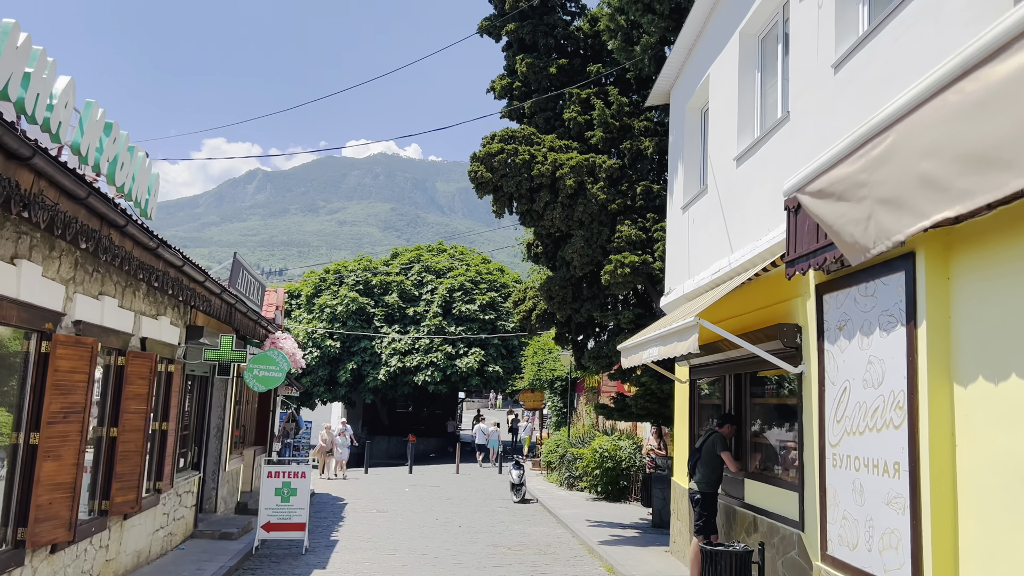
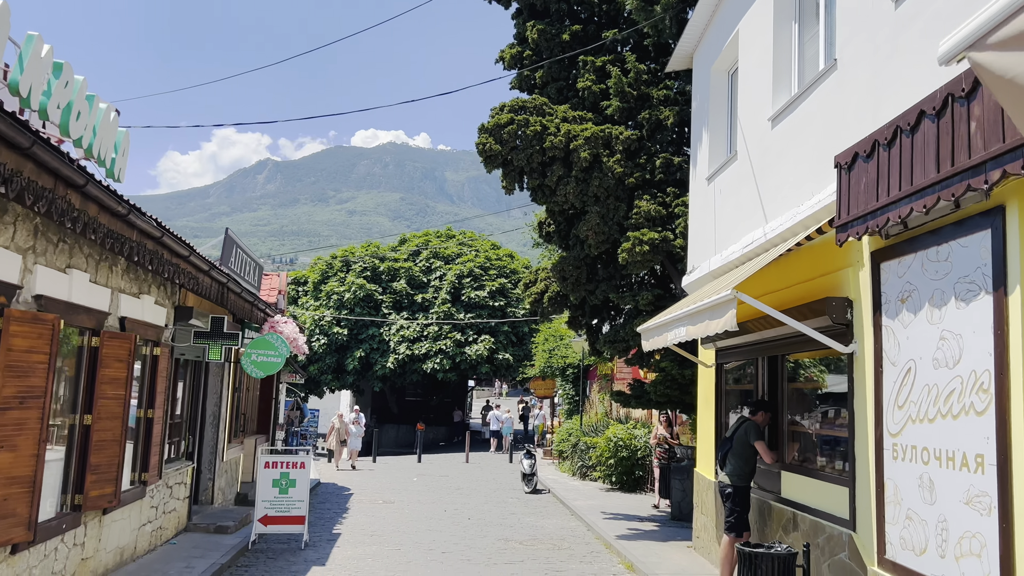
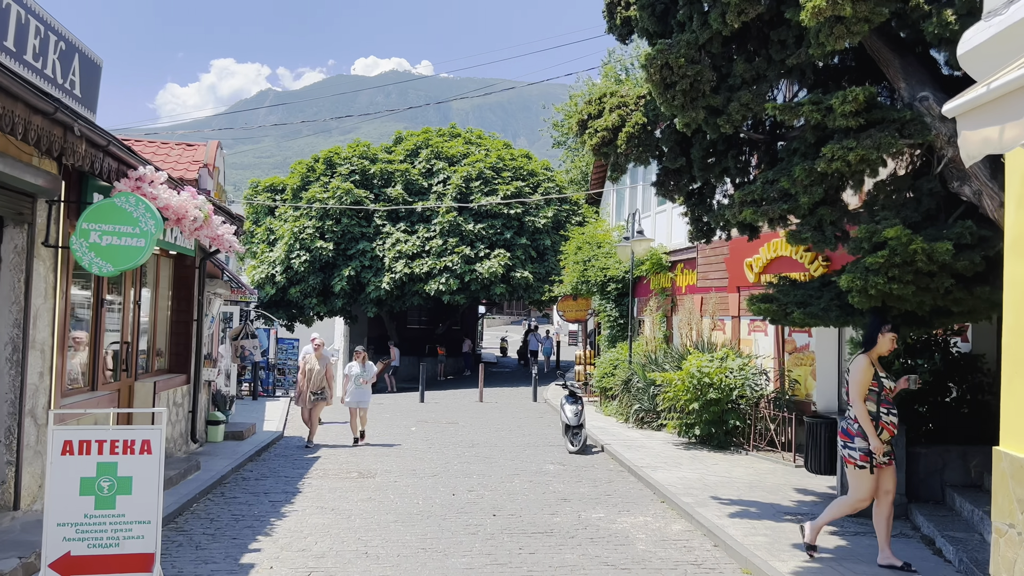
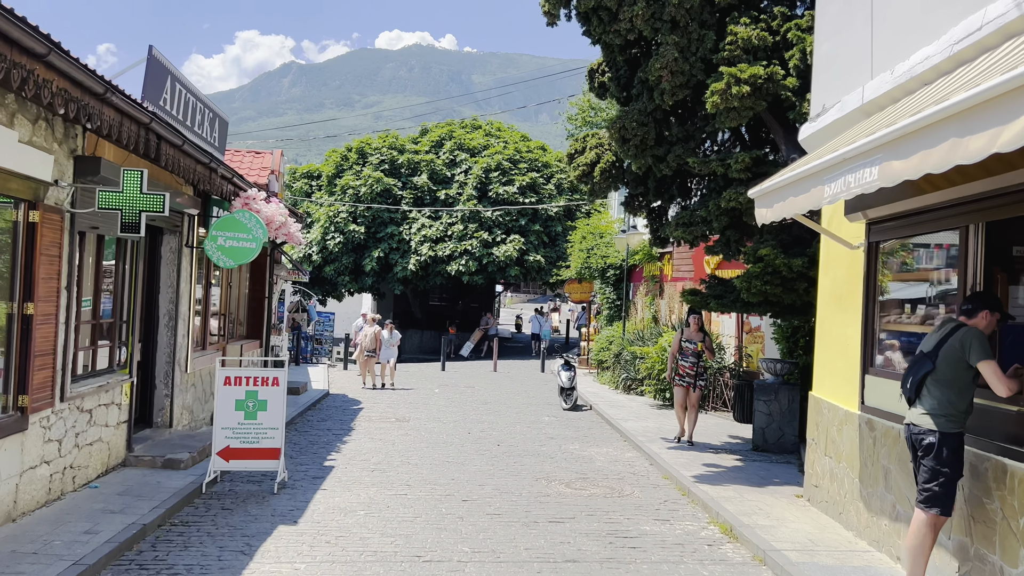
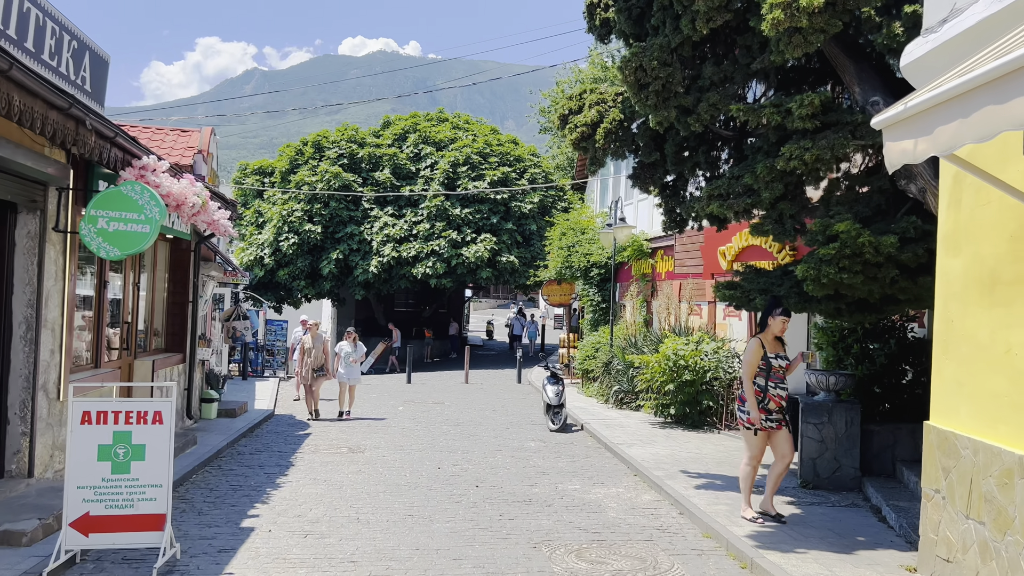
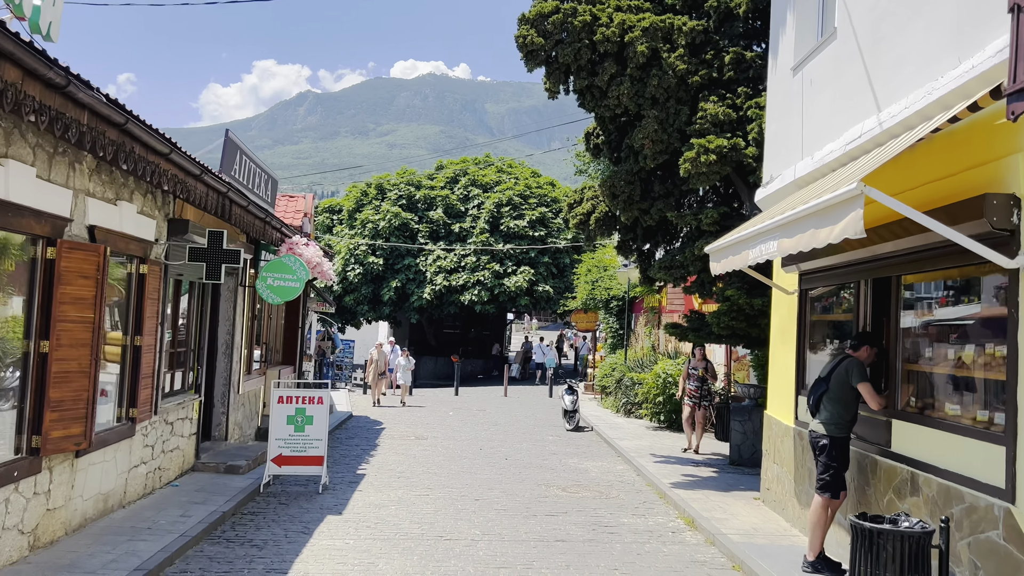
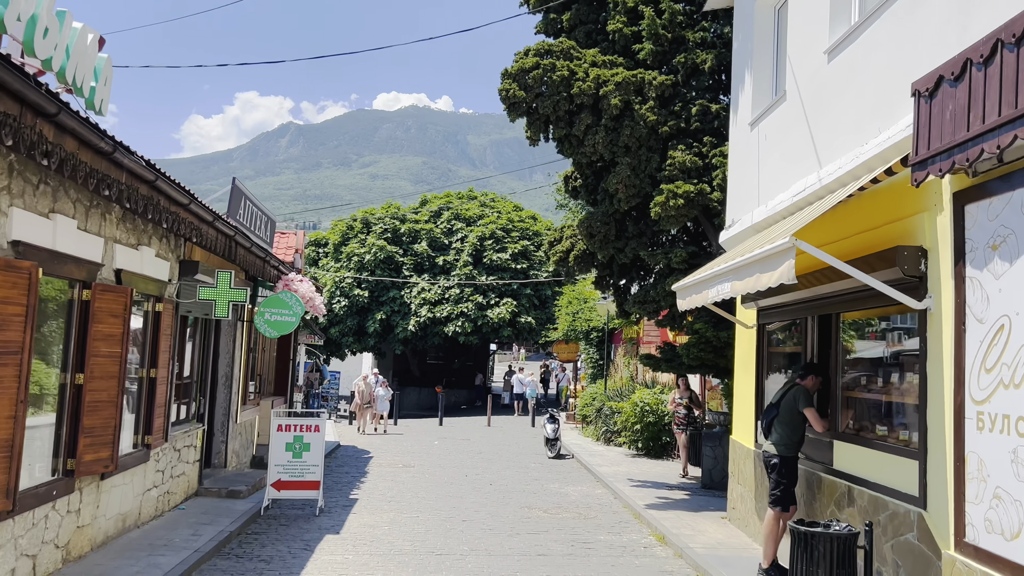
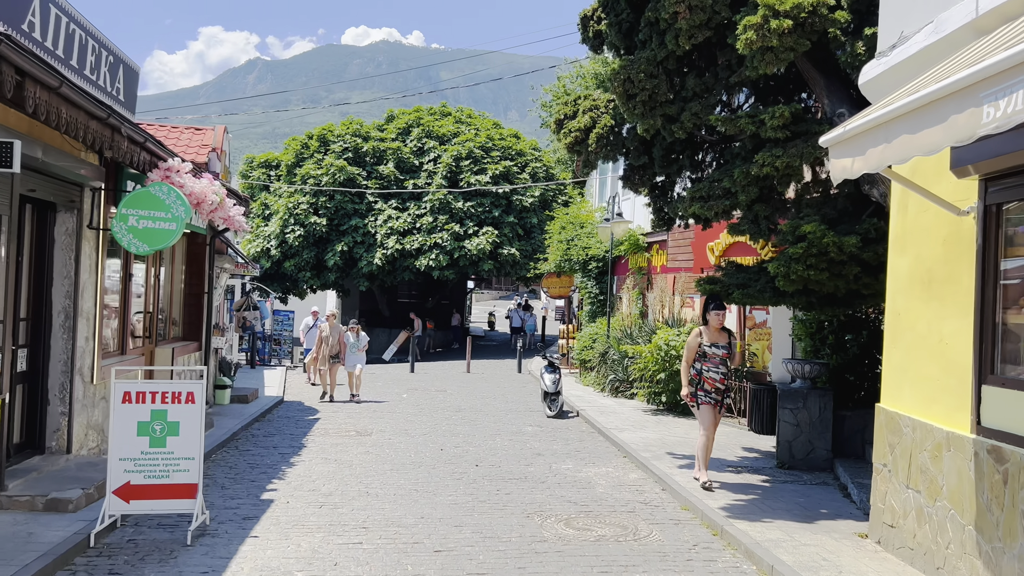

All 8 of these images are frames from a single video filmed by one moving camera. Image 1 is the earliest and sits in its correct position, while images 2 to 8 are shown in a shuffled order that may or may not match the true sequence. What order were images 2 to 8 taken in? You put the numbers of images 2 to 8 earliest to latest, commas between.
2, 7, 6, 4, 8, 5, 3
